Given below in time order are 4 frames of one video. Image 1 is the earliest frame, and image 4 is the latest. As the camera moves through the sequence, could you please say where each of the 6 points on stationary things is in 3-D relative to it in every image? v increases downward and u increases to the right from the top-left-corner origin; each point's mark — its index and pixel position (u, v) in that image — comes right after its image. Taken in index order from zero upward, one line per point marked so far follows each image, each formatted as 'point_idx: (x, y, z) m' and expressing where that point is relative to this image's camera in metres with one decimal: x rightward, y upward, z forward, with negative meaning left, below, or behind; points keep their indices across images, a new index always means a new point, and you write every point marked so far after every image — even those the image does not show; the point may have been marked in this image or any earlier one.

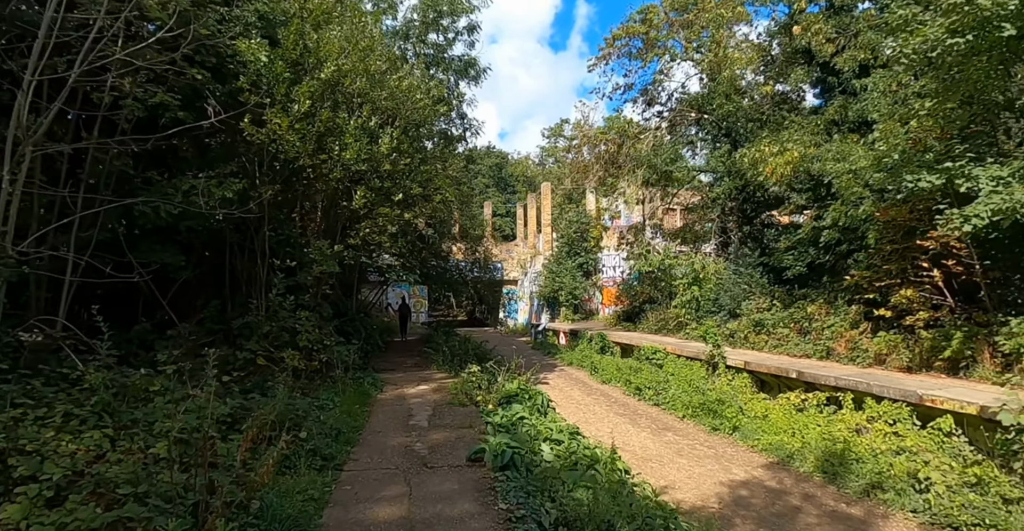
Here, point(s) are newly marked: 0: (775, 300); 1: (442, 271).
0: (+7.4, -1.0, +13.9) m
1: (-2.4, -0.2, +16.8) m
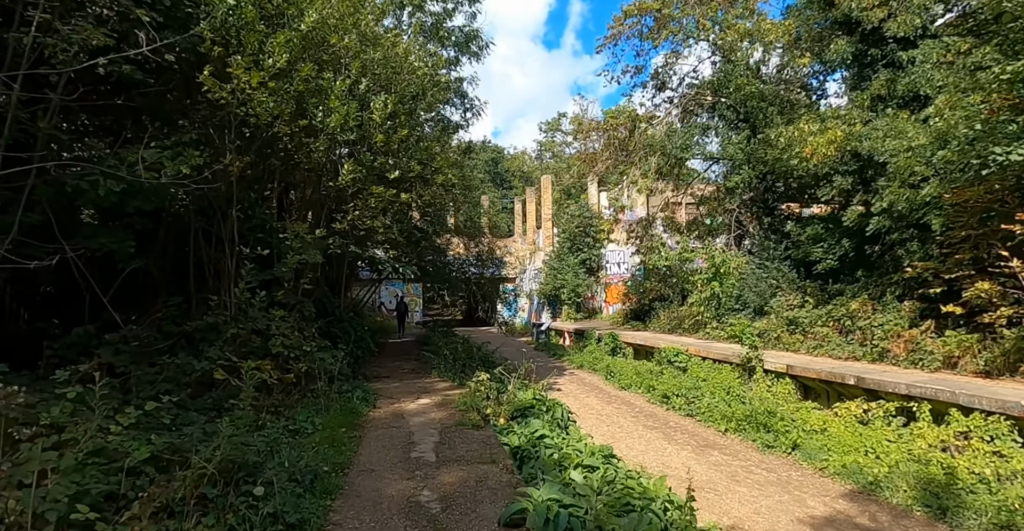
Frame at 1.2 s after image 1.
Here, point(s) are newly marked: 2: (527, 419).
0: (+7.5, -0.8, +12.7) m
1: (-2.2, 0.0, +15.4) m
2: (+0.2, -2.2, +7.3) m
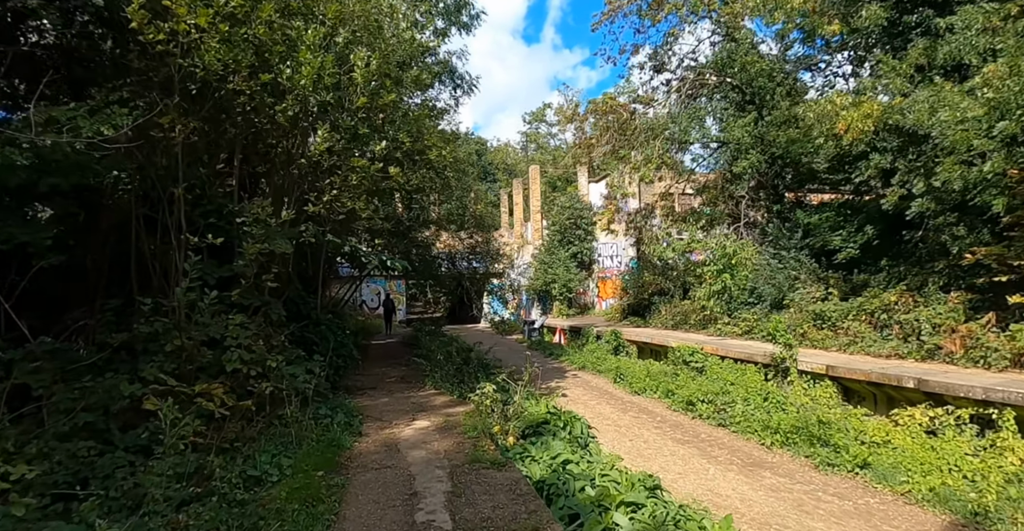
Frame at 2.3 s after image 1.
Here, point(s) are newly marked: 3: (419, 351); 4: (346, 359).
0: (+7.5, -0.5, +11.8) m
1: (-2.4, +0.1, +14.1) m
2: (+0.4, -2.1, +6.1) m
3: (-2.2, -2.0, +11.7) m
4: (-2.5, -1.4, +7.5) m
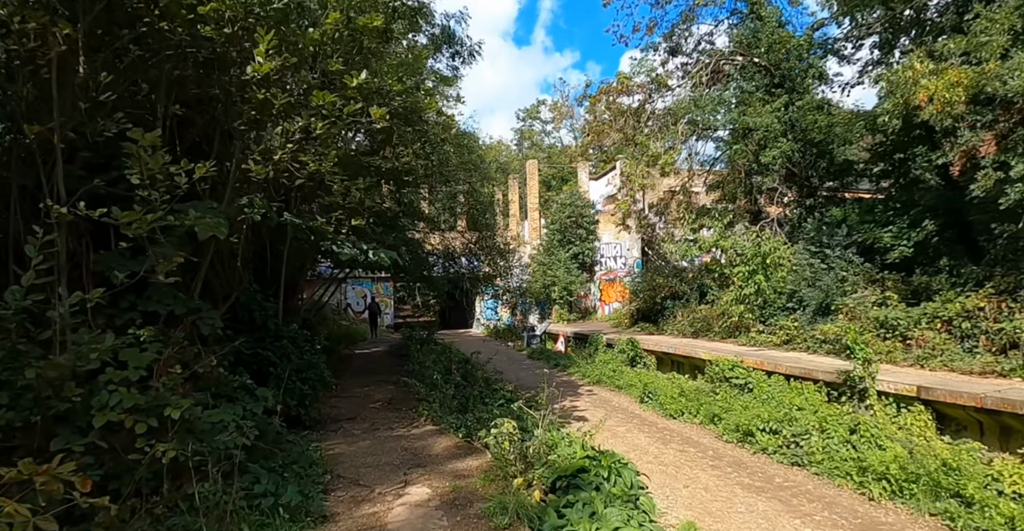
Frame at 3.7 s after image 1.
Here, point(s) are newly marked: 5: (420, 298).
0: (+7.7, -0.5, +10.2) m
1: (-2.3, +0.2, +12.3) m
2: (+0.7, -2.0, +4.4) m
3: (-2.0, -2.0, +9.9) m
4: (-2.2, -1.3, +5.7) m
5: (-2.6, -0.9, +14.6) m
